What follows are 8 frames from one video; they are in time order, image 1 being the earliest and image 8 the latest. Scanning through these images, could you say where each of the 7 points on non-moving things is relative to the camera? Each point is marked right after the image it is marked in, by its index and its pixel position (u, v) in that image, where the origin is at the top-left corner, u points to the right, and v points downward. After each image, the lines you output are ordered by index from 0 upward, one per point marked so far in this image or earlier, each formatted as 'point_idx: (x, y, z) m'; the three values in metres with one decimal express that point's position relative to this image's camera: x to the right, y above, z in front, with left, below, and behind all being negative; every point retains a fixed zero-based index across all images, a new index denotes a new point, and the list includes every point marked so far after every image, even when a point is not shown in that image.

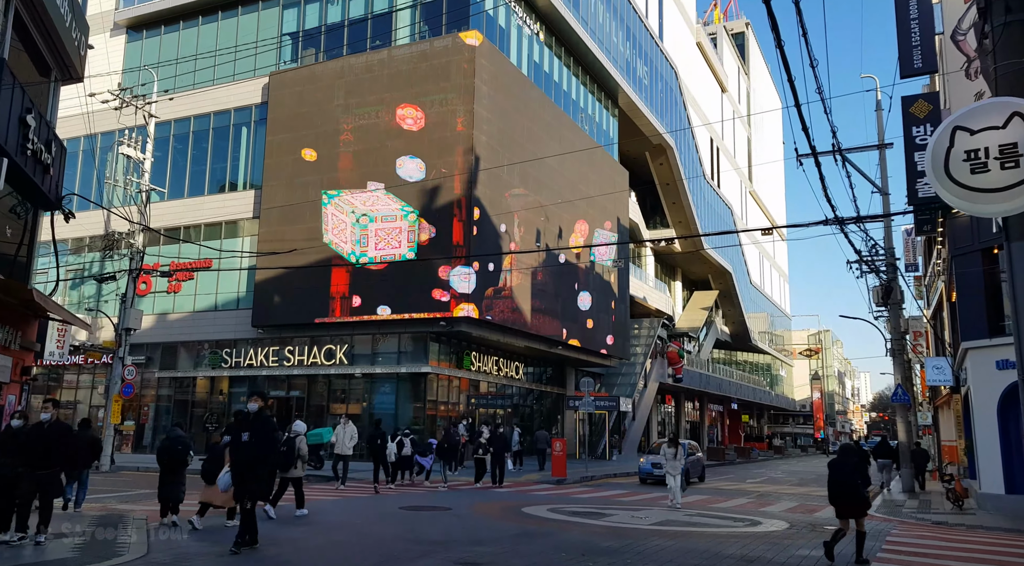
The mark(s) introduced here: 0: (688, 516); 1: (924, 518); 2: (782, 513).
0: (+3.6, -4.7, +15.5) m
1: (+9.6, -5.5, +17.9) m
2: (+6.0, -5.1, +17.1) m
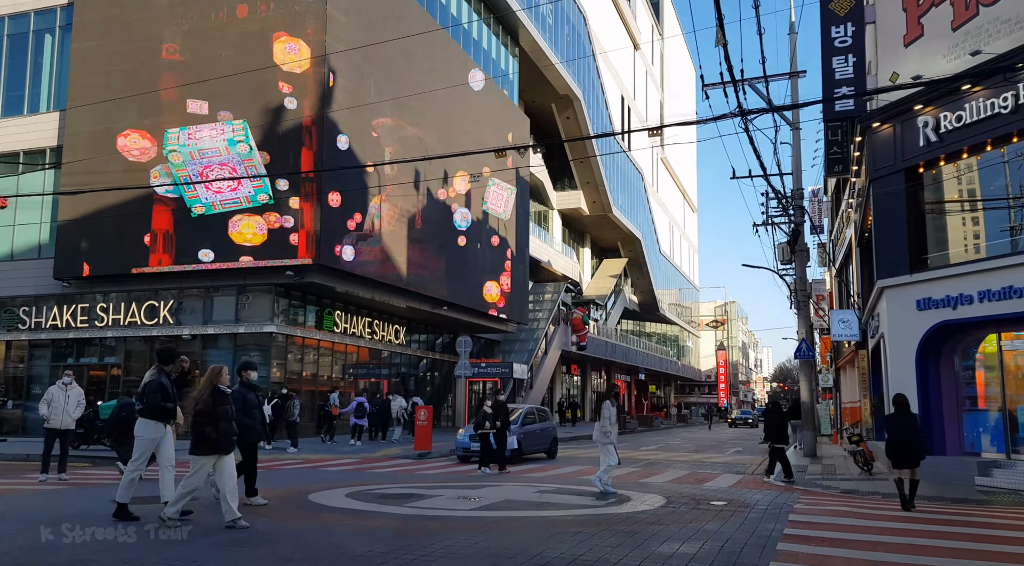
0: (+0.5, -3.2, +11.7) m
1: (+6.1, -3.9, +14.8) m
2: (+2.7, -3.6, +13.6) m
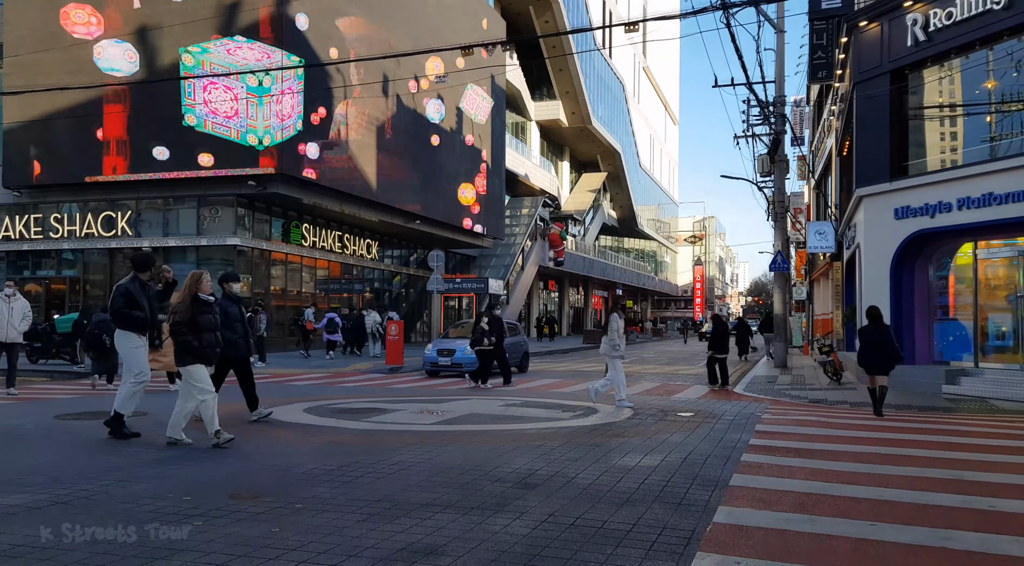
0: (-0.1, -1.9, +11.5) m
1: (+5.5, -2.2, +14.8) m
2: (+2.2, -2.0, +13.4) m
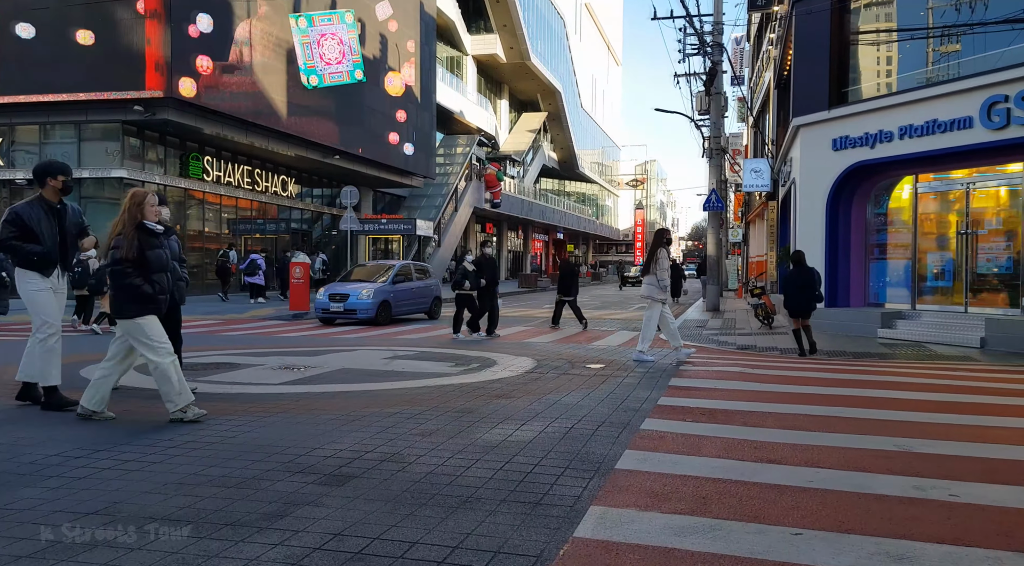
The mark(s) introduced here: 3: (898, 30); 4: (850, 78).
0: (-1.5, -1.0, +9.9) m
1: (+3.8, -1.1, +13.7) m
2: (+0.6, -1.0, +12.0) m
3: (+7.2, +4.6, +14.2) m
4: (+6.5, +4.0, +15.0) m
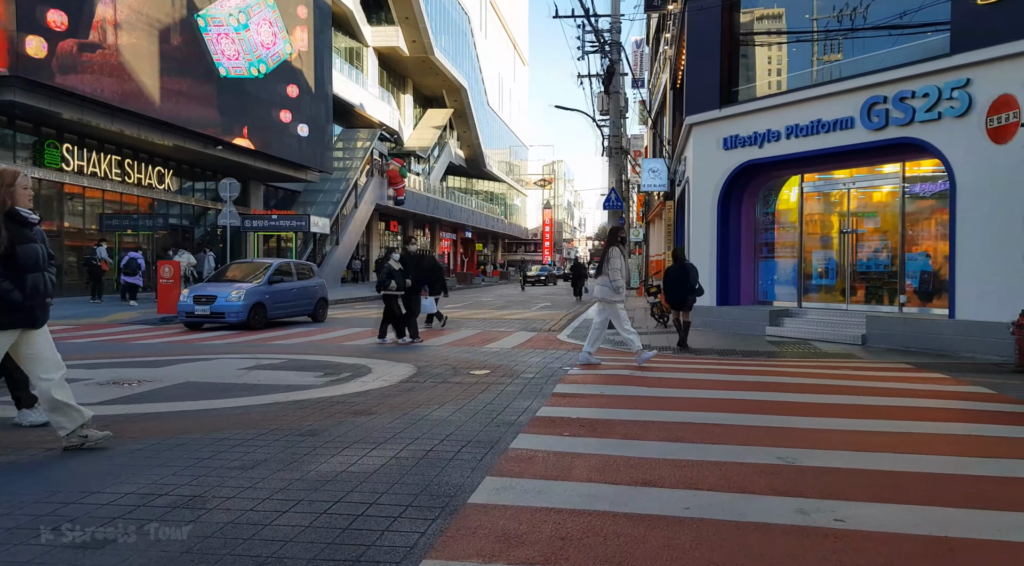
0: (-3.0, -1.0, +9.0) m
1: (+1.9, -1.0, +13.3) m
2: (-1.1, -1.0, +11.3) m
3: (+5.1, +4.7, +14.2) m
4: (+4.4, +4.0, +15.0) m
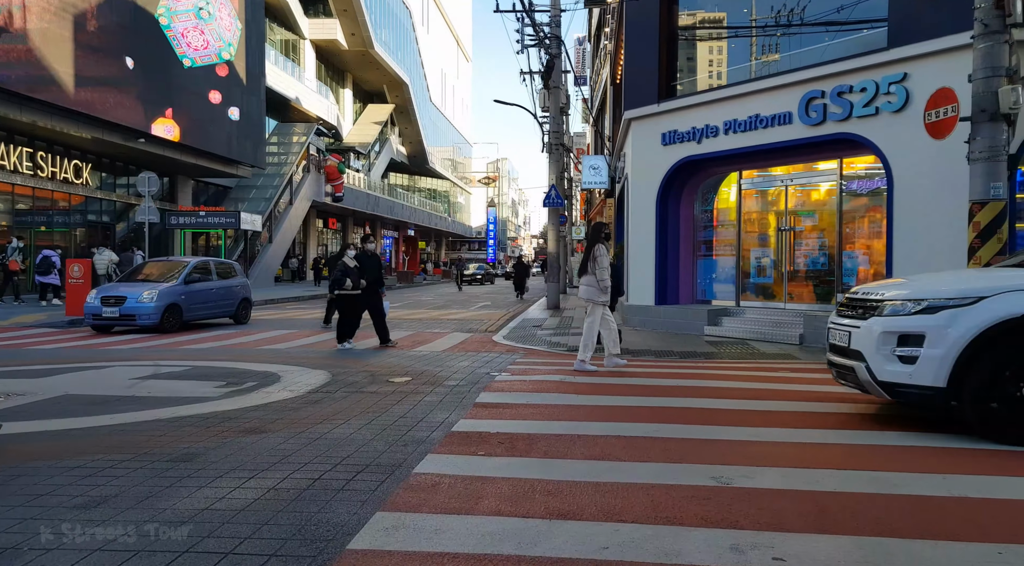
0: (-3.8, -1.0, +8.1) m
1: (+0.8, -1.0, +12.8) m
2: (-2.1, -1.0, +10.6) m
3: (+3.9, +4.7, +13.9) m
4: (+3.1, +4.0, +14.6) m
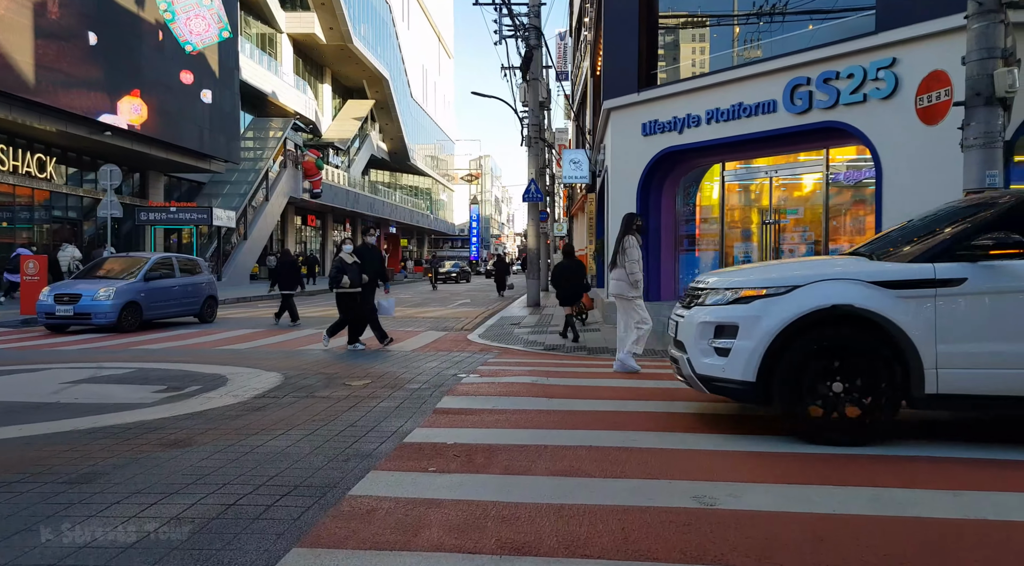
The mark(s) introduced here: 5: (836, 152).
0: (-4.1, -1.0, +7.5) m
1: (+0.3, -1.0, +12.2) m
2: (-2.5, -1.0, +10.0) m
3: (+3.4, +4.8, +13.4) m
4: (+2.7, +4.1, +14.0) m
5: (+4.9, +2.0, +11.6) m
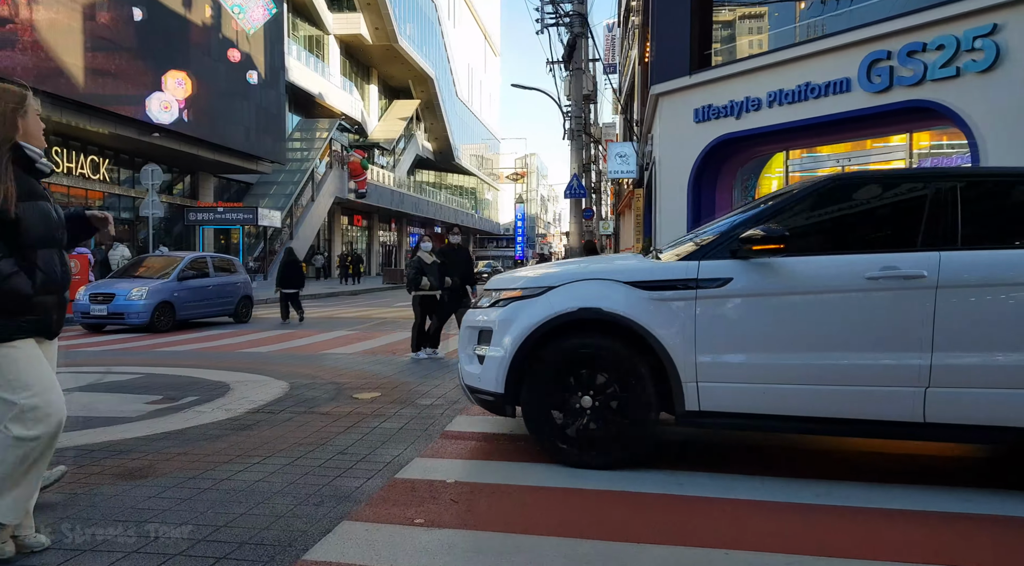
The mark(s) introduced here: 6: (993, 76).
0: (-3.8, -1.0, +6.8) m
1: (+0.9, -1.0, +11.3) m
2: (-2.1, -1.0, +9.2) m
3: (+4.2, +4.7, +12.2) m
4: (+3.4, +4.1, +12.9) m
5: (+5.5, +1.9, +10.4) m
6: (+5.6, +2.3, +9.1) m
